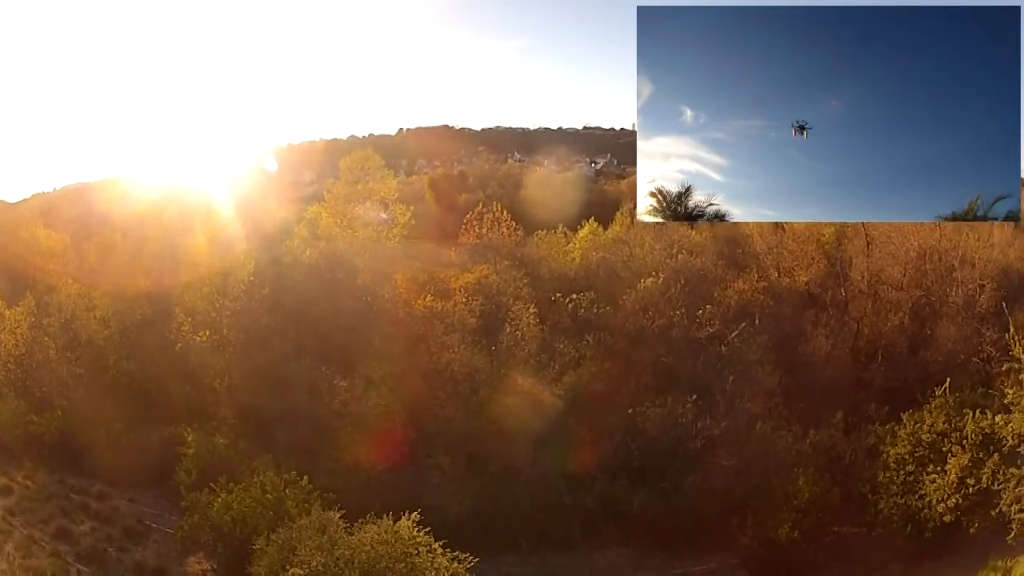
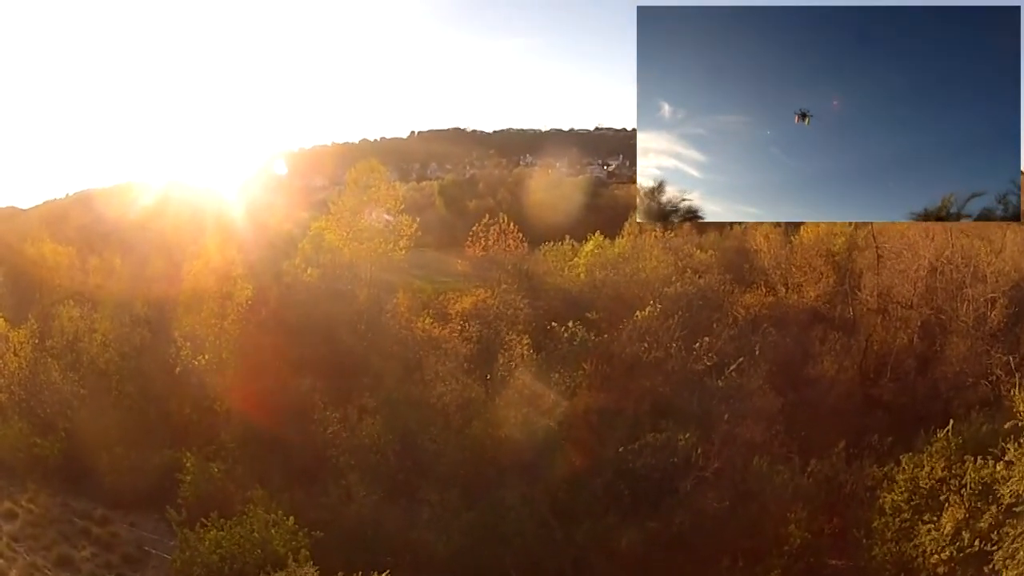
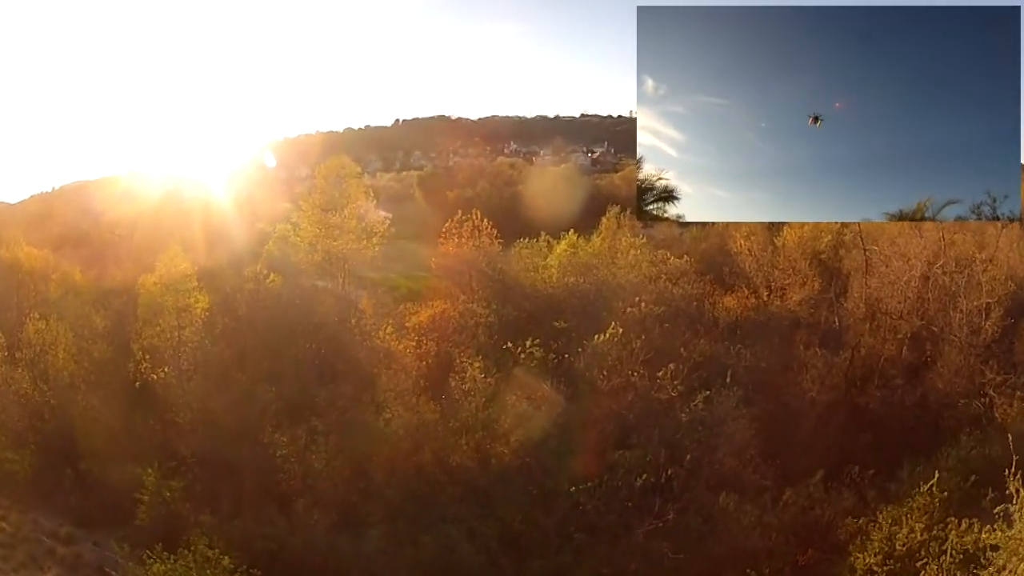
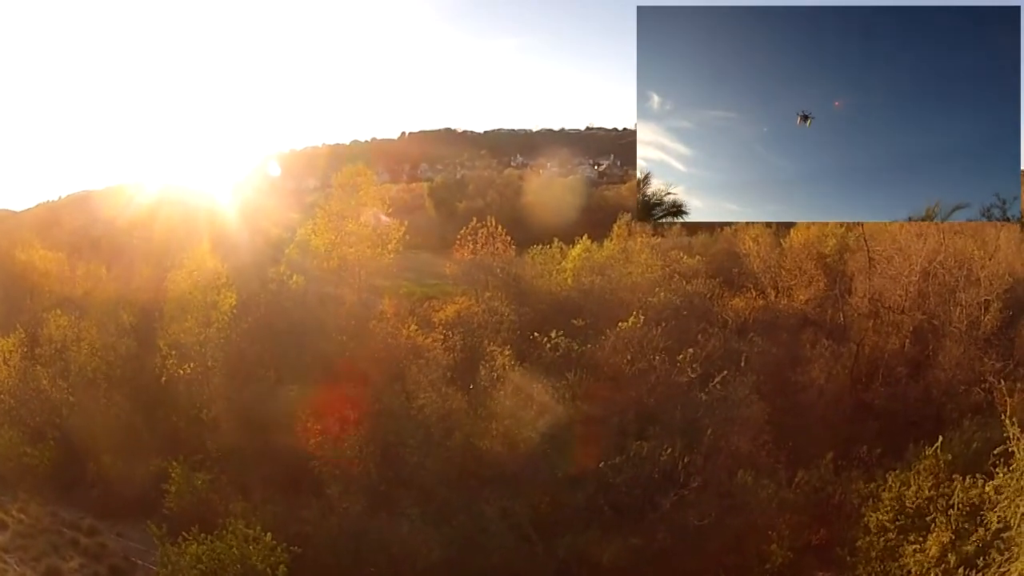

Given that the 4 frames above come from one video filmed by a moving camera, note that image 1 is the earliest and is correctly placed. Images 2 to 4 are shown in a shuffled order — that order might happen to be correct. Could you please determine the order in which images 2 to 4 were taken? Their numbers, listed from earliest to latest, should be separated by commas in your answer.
2, 4, 3
